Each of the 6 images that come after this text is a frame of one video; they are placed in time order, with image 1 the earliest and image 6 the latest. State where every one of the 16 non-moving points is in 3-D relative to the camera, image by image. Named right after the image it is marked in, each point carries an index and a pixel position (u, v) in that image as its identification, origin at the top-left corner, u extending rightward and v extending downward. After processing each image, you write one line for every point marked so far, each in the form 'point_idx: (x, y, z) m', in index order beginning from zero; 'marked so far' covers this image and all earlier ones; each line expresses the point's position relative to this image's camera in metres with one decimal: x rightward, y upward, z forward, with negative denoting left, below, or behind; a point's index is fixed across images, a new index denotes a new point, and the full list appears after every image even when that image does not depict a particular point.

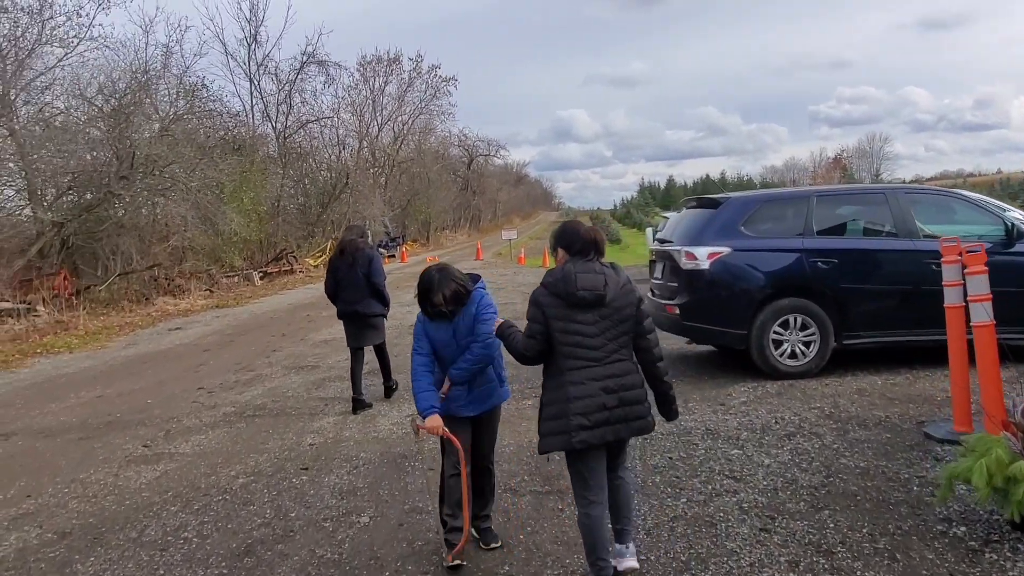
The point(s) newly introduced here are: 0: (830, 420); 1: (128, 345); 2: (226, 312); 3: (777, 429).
0: (+2.3, -1.0, +5.3) m
1: (-6.2, -0.9, +11.7) m
2: (-6.1, -0.5, +15.5) m
3: (+1.9, -1.0, +5.2) m
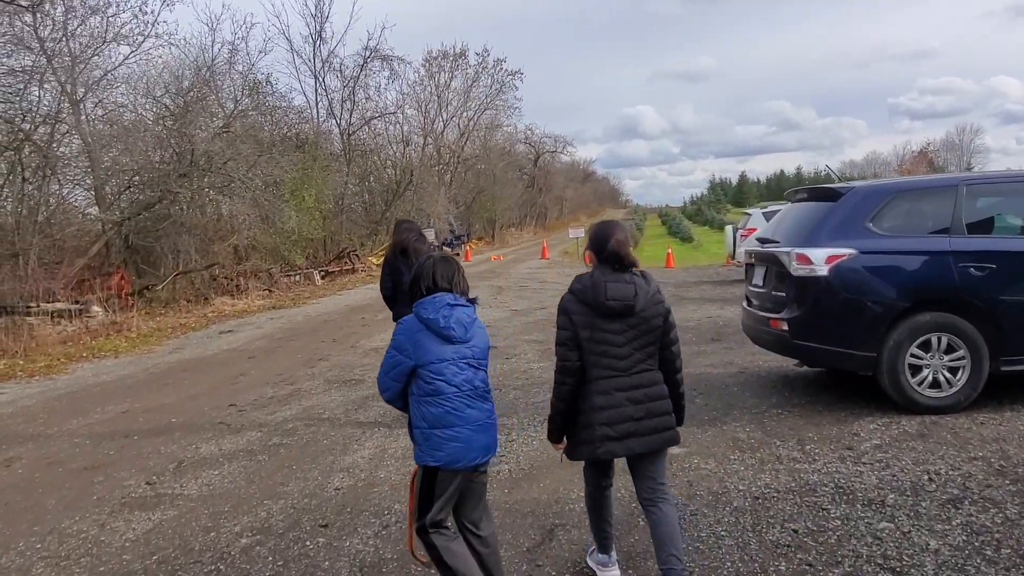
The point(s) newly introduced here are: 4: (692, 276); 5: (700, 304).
0: (+2.7, -1.1, +4.0) m
1: (-5.2, -0.9, +11.1) m
2: (-4.7, -0.5, +14.9) m
3: (+2.3, -1.1, +3.9) m
4: (+4.6, +0.3, +18.8) m
5: (+3.4, -0.3, +13.1) m
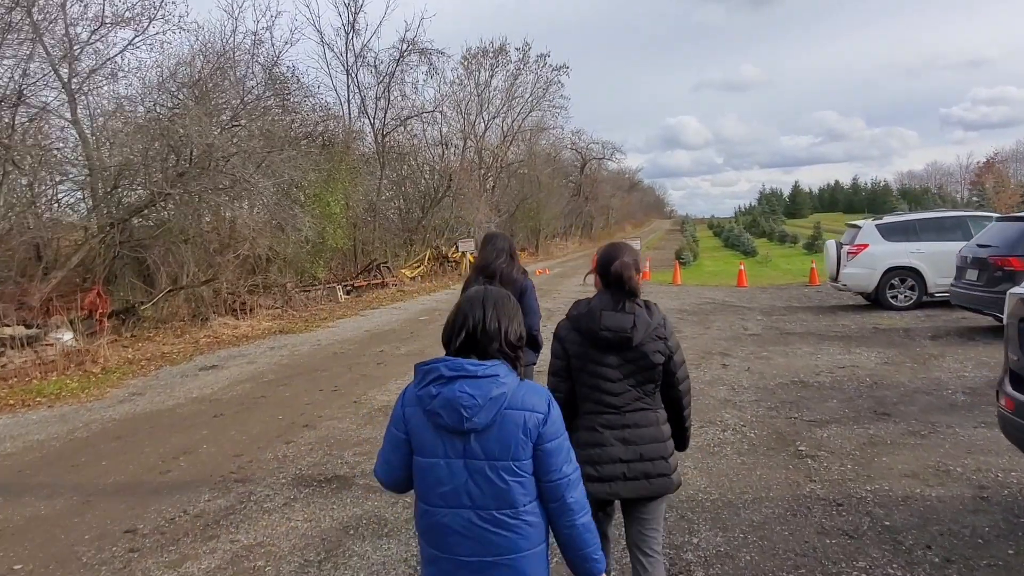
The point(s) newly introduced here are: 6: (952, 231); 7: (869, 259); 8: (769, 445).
0: (+3.0, -1.4, +1.1) m
1: (-4.5, -1.3, +8.6) m
2: (-3.8, -0.9, +12.3) m
3: (+2.5, -1.4, +1.0) m
4: (+5.7, -0.3, +15.7) m
5: (+4.2, -0.7, +10.1) m
6: (+7.8, +1.0, +12.8) m
7: (+6.4, +0.5, +12.9) m
8: (+1.9, -1.2, +5.4) m
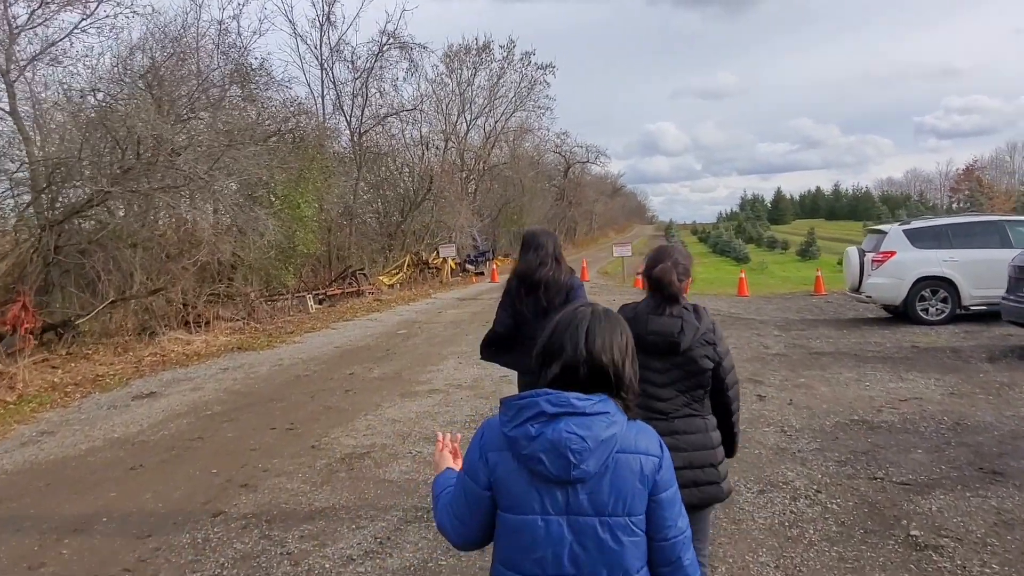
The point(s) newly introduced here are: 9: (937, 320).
0: (+3.1, -1.5, -0.3) m
1: (-4.5, -1.4, +7.0) m
2: (-4.0, -1.1, +10.8) m
3: (+2.7, -1.5, -0.4) m
4: (+5.4, -0.5, +14.4) m
5: (+4.0, -0.9, +8.8) m
6: (+7.6, +0.8, +11.6) m
7: (+6.2, +0.3, +11.7) m
8: (+1.9, -1.3, +4.0) m
9: (+6.8, -0.5, +11.6) m
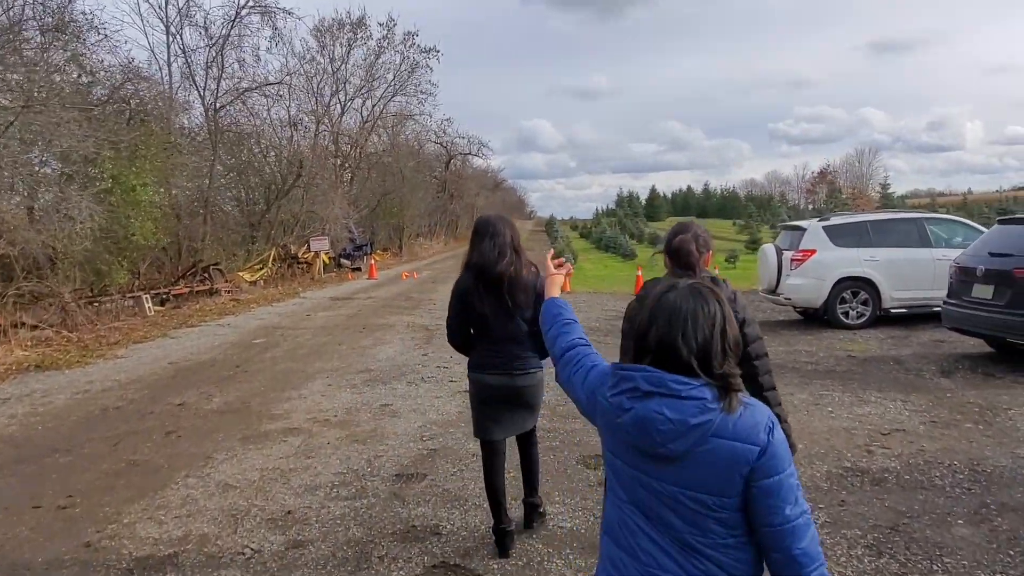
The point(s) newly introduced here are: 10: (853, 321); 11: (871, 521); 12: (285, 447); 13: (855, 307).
0: (+3.5, -1.6, -1.5) m
1: (-5.3, -1.5, +4.4) m
2: (-5.4, -1.1, +8.2) m
3: (+3.1, -1.6, -1.7) m
4: (+3.3, -0.5, +13.3) m
5: (+2.9, -1.0, +7.5) m
6: (+5.9, +0.8, +10.9) m
7: (+4.5, +0.3, +10.7) m
8: (+1.6, -1.4, +2.5) m
9: (+5.1, -0.5, +10.7) m
10: (+5.1, -0.5, +10.8) m
11: (+1.9, -1.2, +3.9) m
12: (-1.7, -1.2, +5.6) m
13: (+5.1, -0.3, +10.8) m
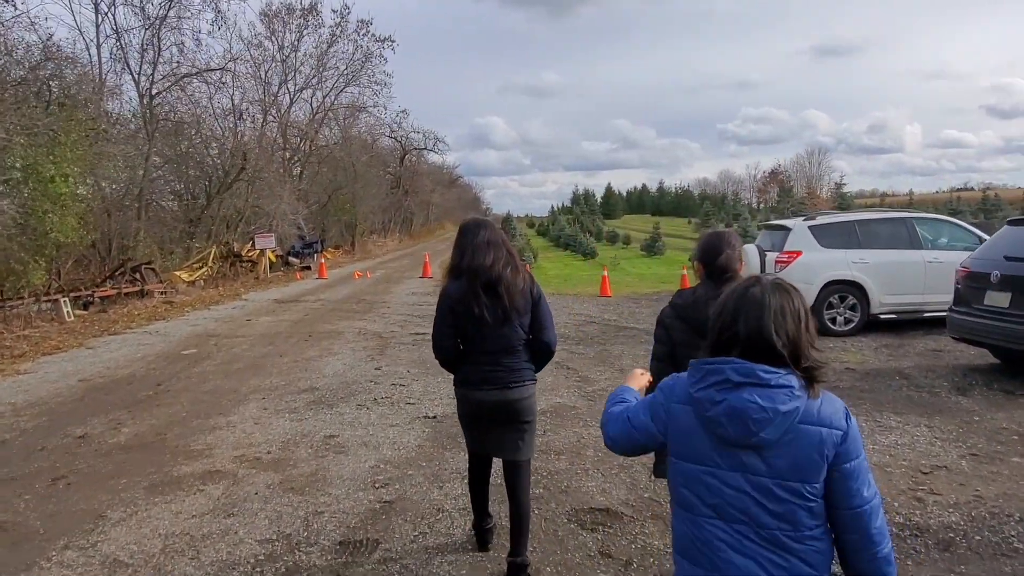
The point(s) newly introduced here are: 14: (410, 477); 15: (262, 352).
0: (+3.8, -1.7, -2.3) m
1: (-5.4, -1.5, +3.1) m
2: (-5.7, -1.2, +6.9) m
3: (+3.3, -1.8, -2.5) m
4: (+2.7, -0.5, +12.5) m
5: (+2.6, -1.0, +6.7) m
6: (+5.4, +0.7, +10.3) m
7: (+4.0, +0.2, +10.0) m
8: (+1.6, -1.5, +1.6) m
9: (+4.6, -0.6, +10.0) m
10: (+4.6, -0.5, +10.1) m
11: (+1.8, -1.3, +3.0) m
12: (-1.9, -1.3, +4.5) m
13: (+4.6, -0.3, +10.1) m
14: (-0.7, -1.2, +4.7) m
15: (-3.4, -0.9, +9.9) m
